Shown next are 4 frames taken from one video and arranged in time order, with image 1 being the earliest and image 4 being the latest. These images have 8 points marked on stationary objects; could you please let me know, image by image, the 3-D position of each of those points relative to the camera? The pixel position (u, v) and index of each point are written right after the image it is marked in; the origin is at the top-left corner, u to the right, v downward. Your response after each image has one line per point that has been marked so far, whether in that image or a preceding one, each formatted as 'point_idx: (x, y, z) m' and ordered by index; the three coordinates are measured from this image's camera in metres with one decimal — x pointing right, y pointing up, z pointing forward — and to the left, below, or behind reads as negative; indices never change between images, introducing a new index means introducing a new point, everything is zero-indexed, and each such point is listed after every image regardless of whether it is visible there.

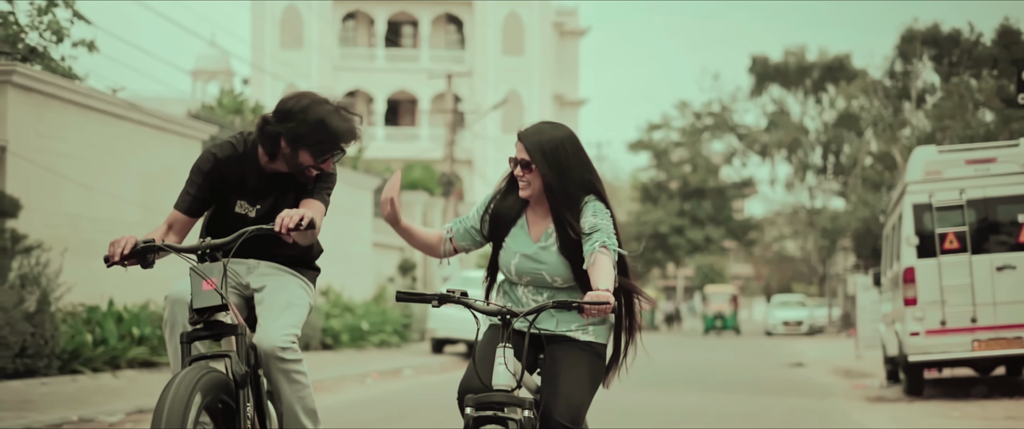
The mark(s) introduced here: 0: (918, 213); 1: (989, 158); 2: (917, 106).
0: (+4.3, 0.0, +12.5) m
1: (+4.7, +0.5, +11.8) m
2: (+5.1, +1.5, +14.6) m
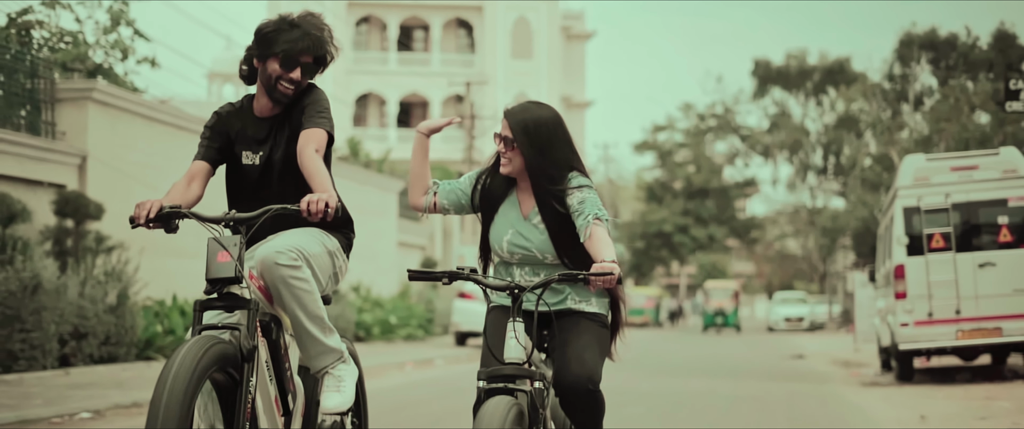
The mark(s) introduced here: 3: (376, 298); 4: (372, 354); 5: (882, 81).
0: (+4.5, 0.0, +13.6) m
1: (+5.0, +0.5, +12.8) m
2: (+5.3, +1.5, +15.6) m
3: (-2.2, -1.4, +19.5) m
4: (-1.7, -1.7, +14.8) m
5: (+5.3, +2.0, +16.8) m
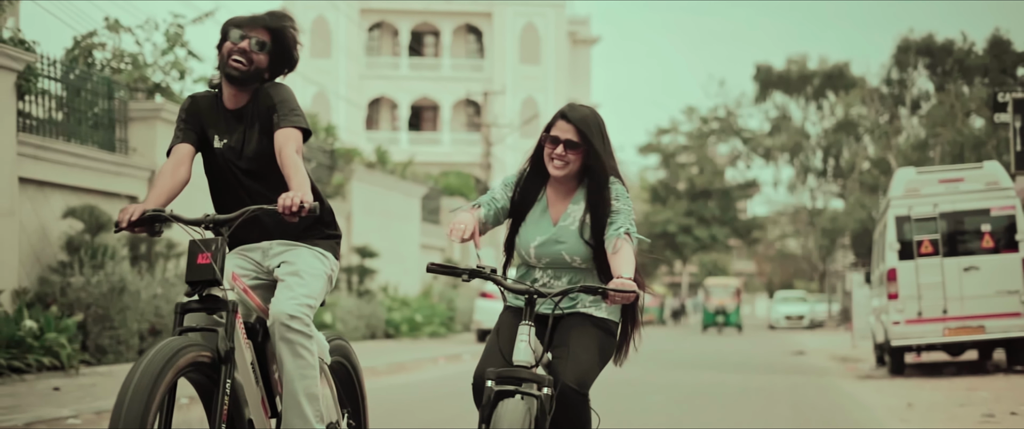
0: (+4.8, -0.1, +14.6) m
1: (+5.3, +0.4, +13.9) m
2: (+5.6, +1.4, +16.7) m
3: (-1.9, -1.4, +20.6) m
4: (-1.5, -1.8, +15.9) m
5: (+5.6, +1.9, +17.8) m
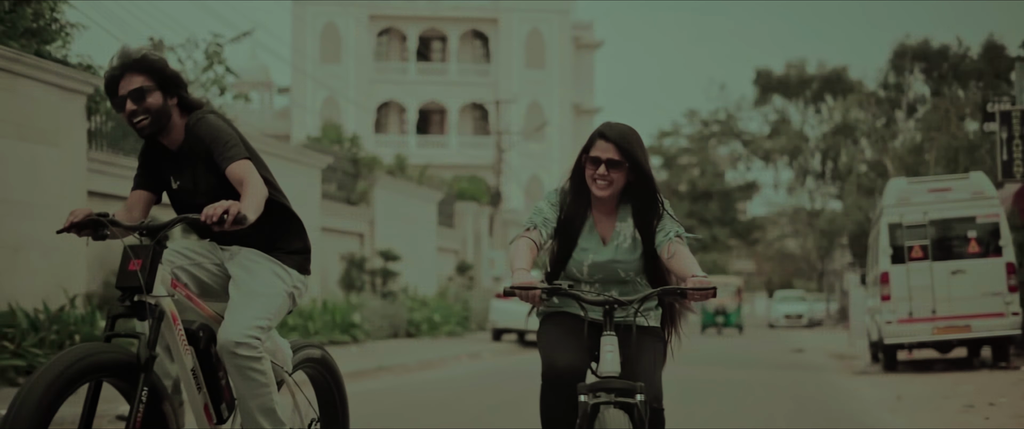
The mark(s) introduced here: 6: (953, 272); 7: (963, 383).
0: (+5.0, -0.2, +15.5) m
1: (+5.5, +0.4, +14.8) m
2: (+5.8, +1.3, +17.6) m
3: (-1.7, -1.5, +21.5) m
4: (-1.3, -1.9, +16.8) m
5: (+5.8, +1.8, +18.7) m
6: (+5.6, -0.7, +15.0) m
7: (+4.3, -1.7, +11.4) m
